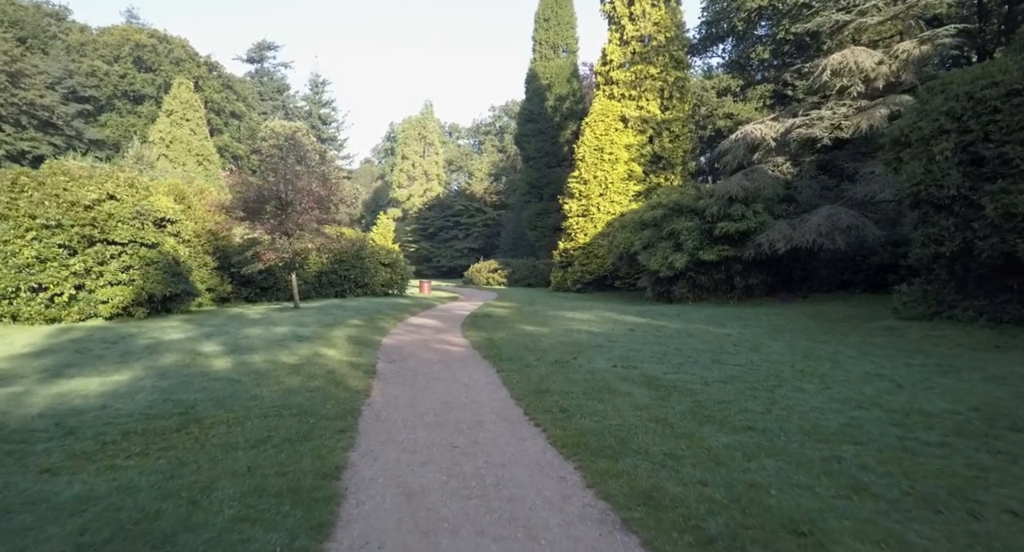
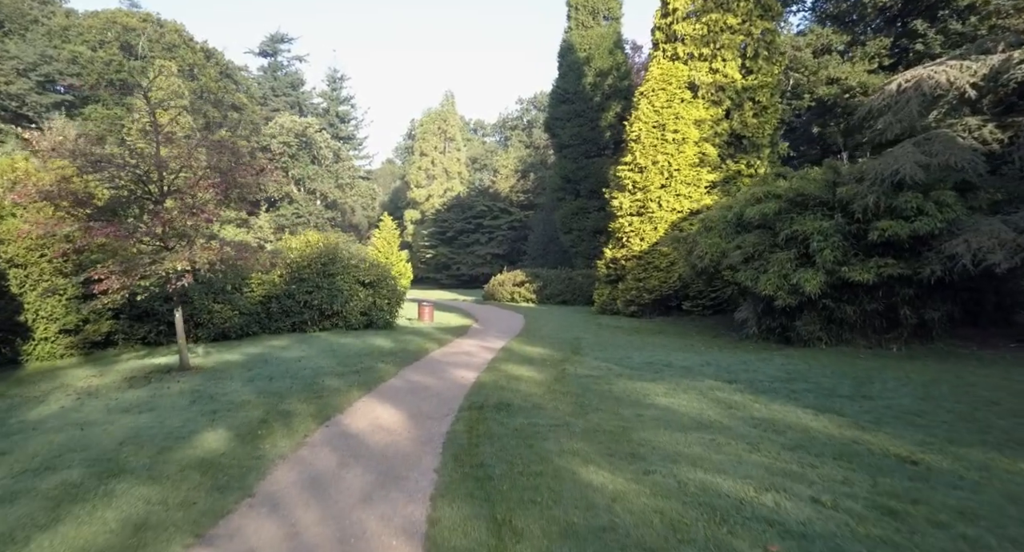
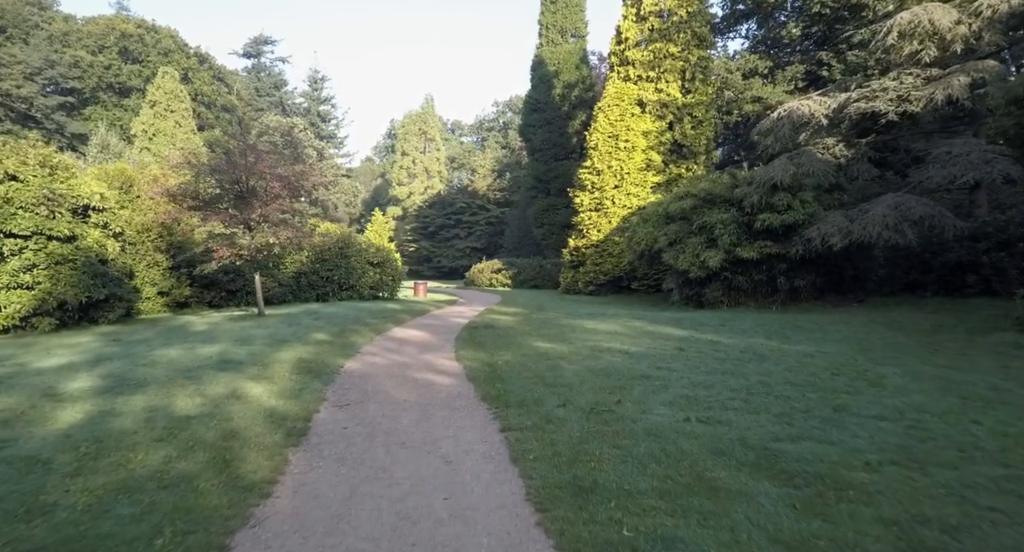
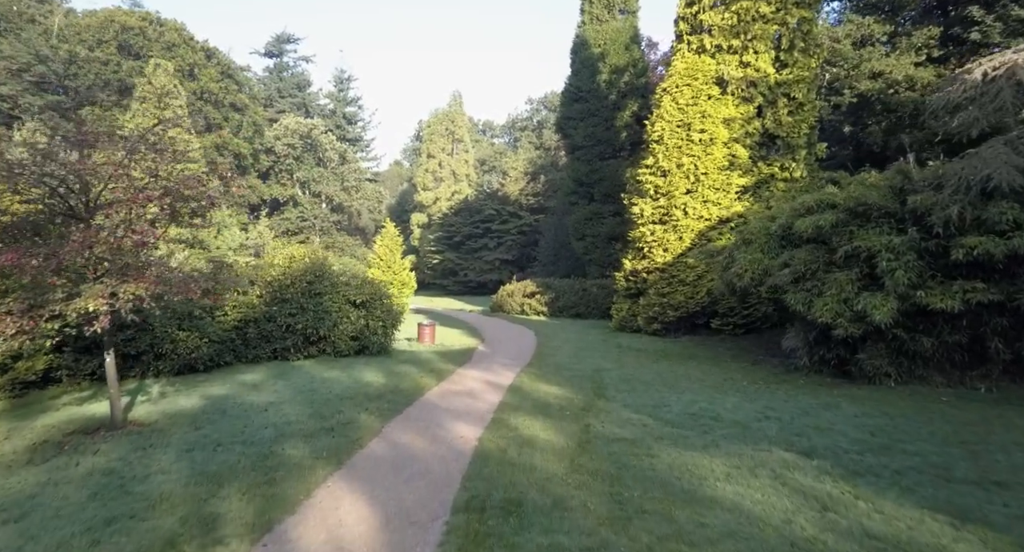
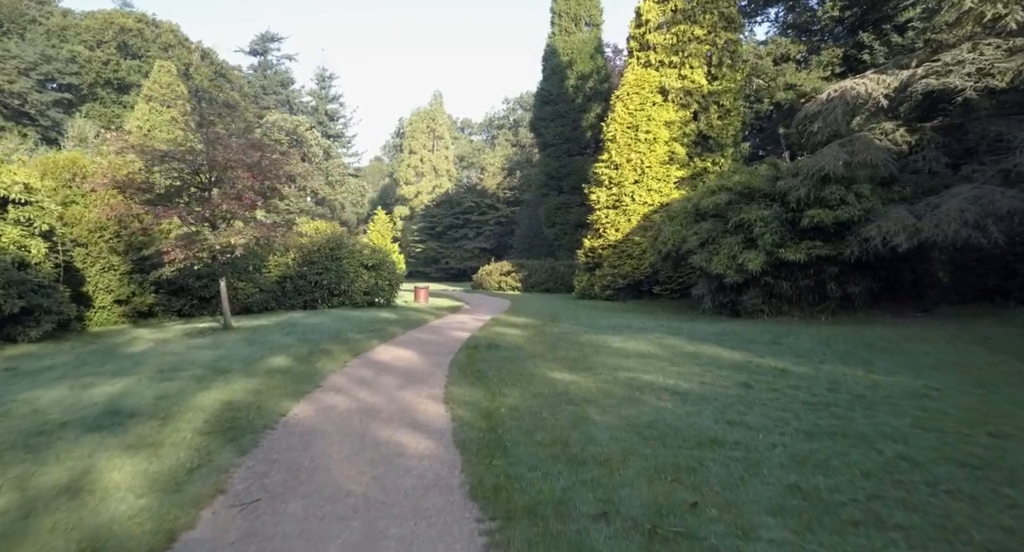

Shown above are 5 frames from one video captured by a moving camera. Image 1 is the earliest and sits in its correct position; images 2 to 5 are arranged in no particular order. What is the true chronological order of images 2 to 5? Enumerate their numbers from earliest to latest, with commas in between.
3, 5, 2, 4
